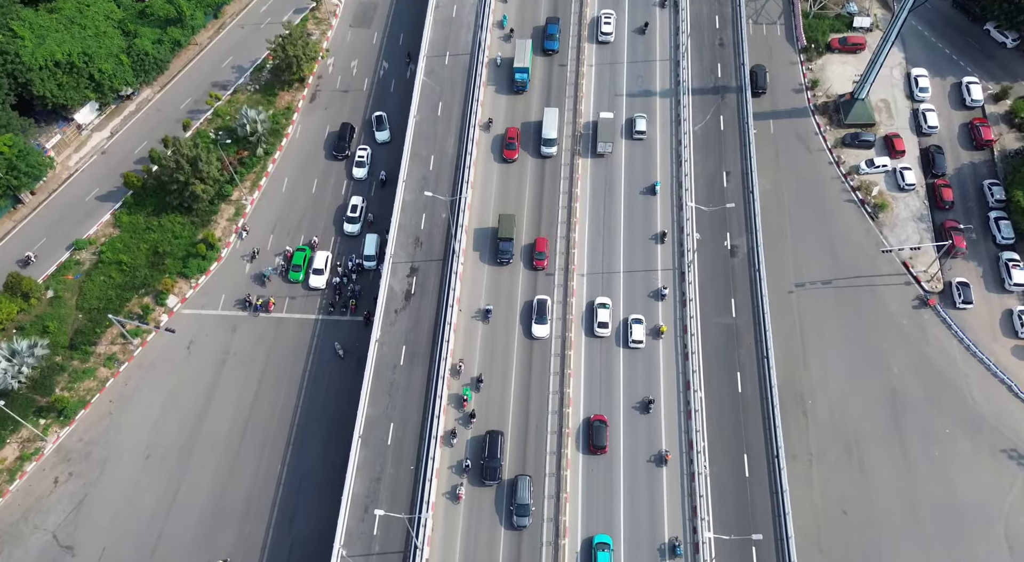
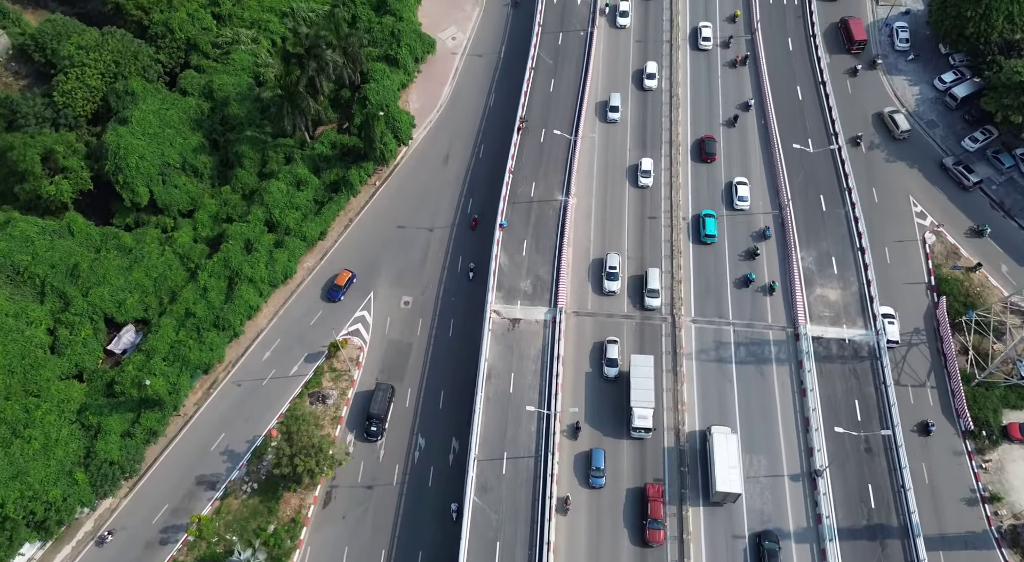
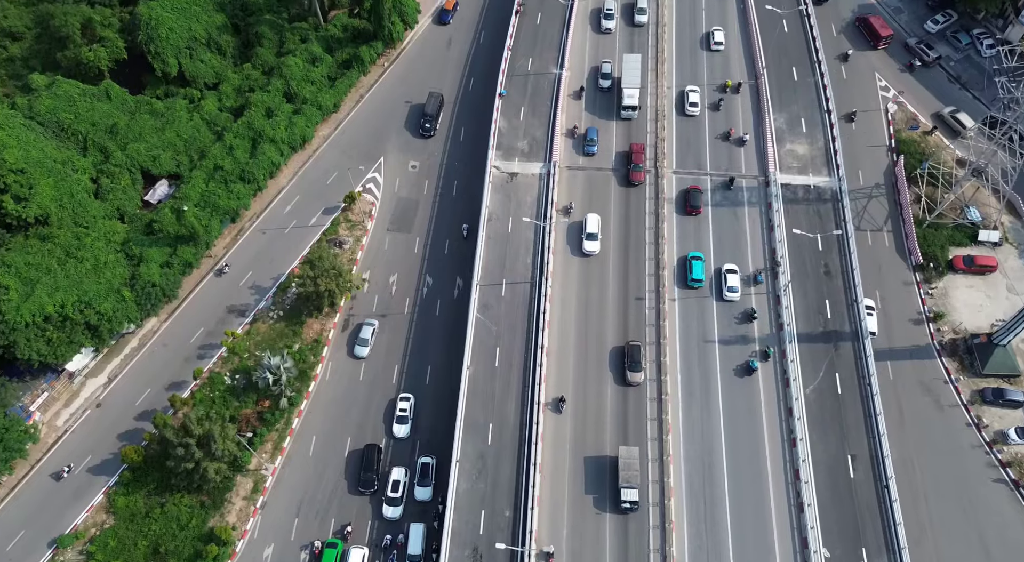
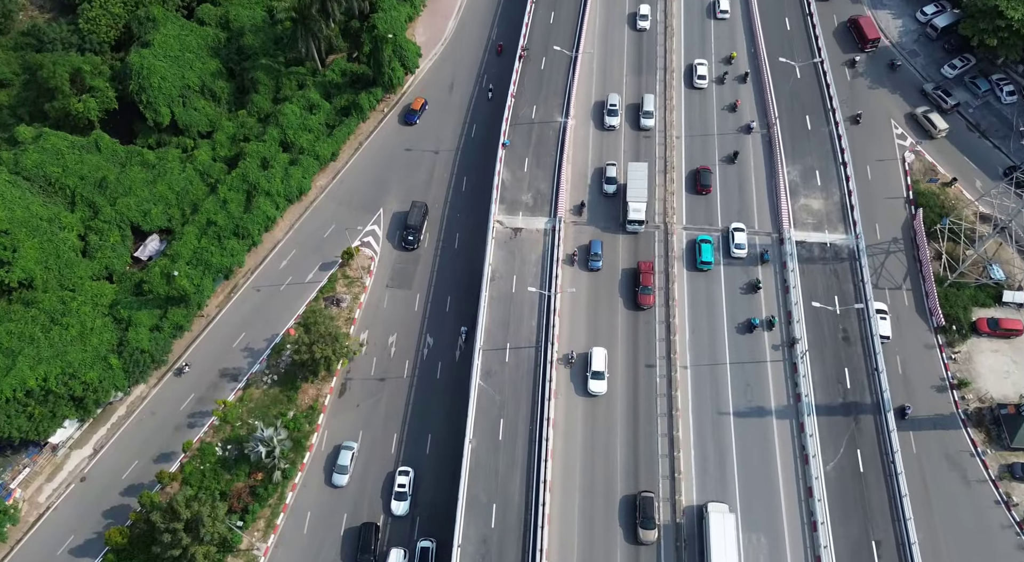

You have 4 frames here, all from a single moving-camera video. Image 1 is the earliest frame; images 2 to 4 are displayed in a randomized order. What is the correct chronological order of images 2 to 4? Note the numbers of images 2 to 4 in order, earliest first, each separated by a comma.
3, 4, 2
